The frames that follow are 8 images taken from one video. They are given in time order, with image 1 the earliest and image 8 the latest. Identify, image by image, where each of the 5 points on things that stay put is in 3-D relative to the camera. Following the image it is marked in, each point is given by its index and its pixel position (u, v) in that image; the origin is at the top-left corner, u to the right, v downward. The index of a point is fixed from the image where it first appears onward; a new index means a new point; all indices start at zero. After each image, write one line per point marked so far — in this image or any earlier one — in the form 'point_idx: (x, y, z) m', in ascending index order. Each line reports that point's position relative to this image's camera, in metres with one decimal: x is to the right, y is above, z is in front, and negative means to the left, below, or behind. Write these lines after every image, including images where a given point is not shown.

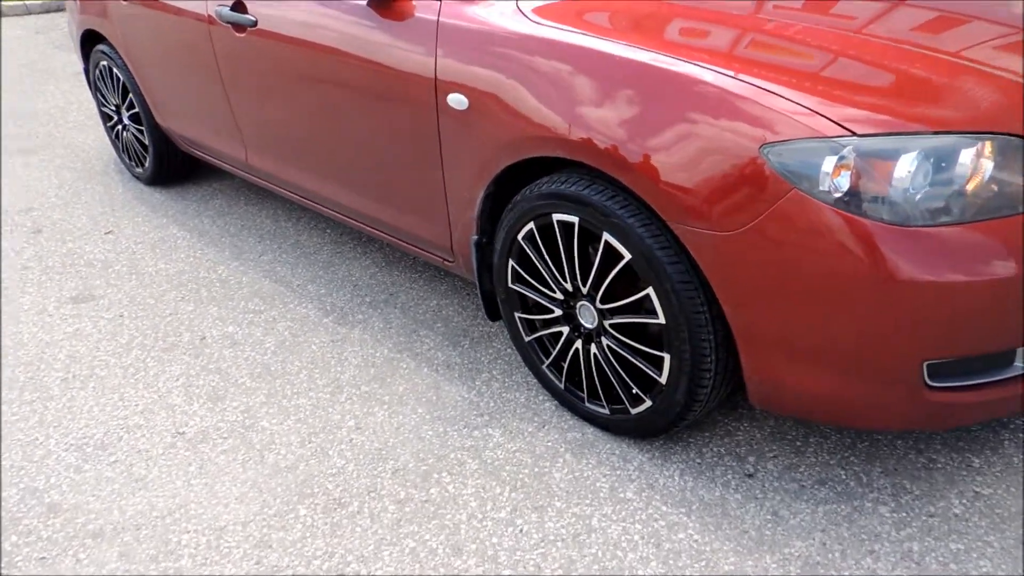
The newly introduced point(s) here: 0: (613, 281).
0: (+0.4, 0.0, +3.0) m
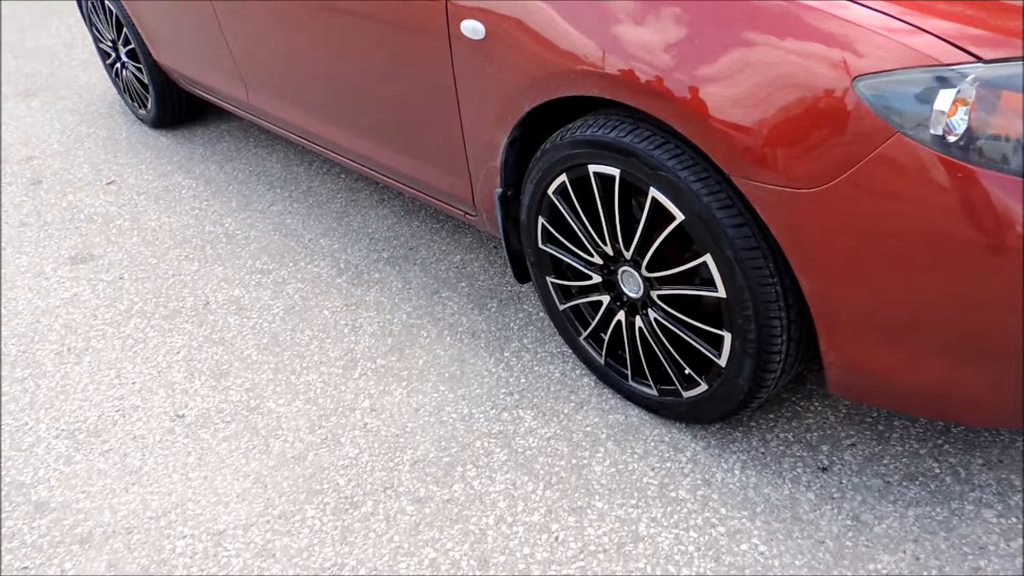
0: (+0.4, +0.1, +2.5) m
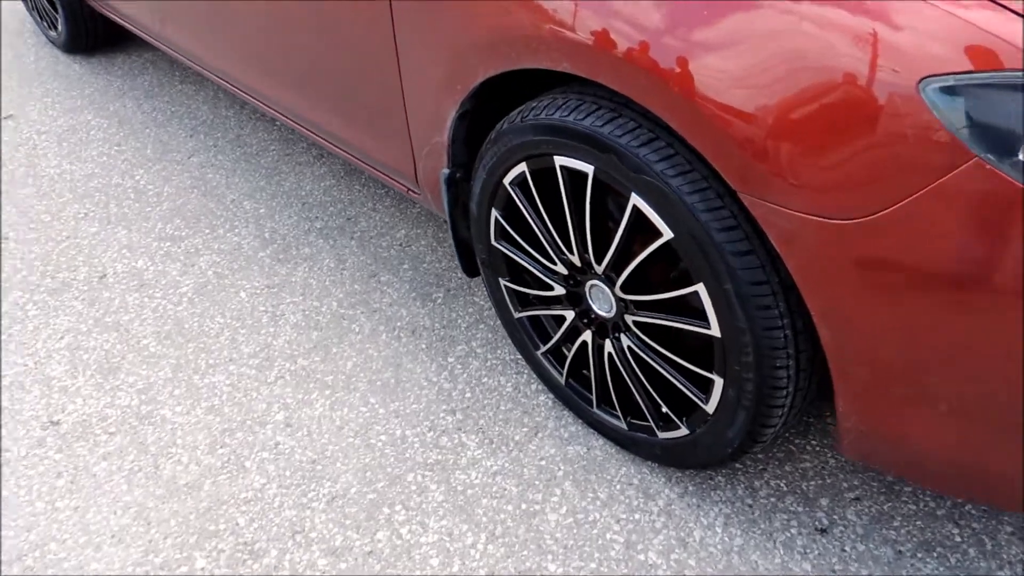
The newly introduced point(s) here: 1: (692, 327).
0: (+0.3, +0.1, +2.0) m
1: (+0.4, -0.1, +2.0) m
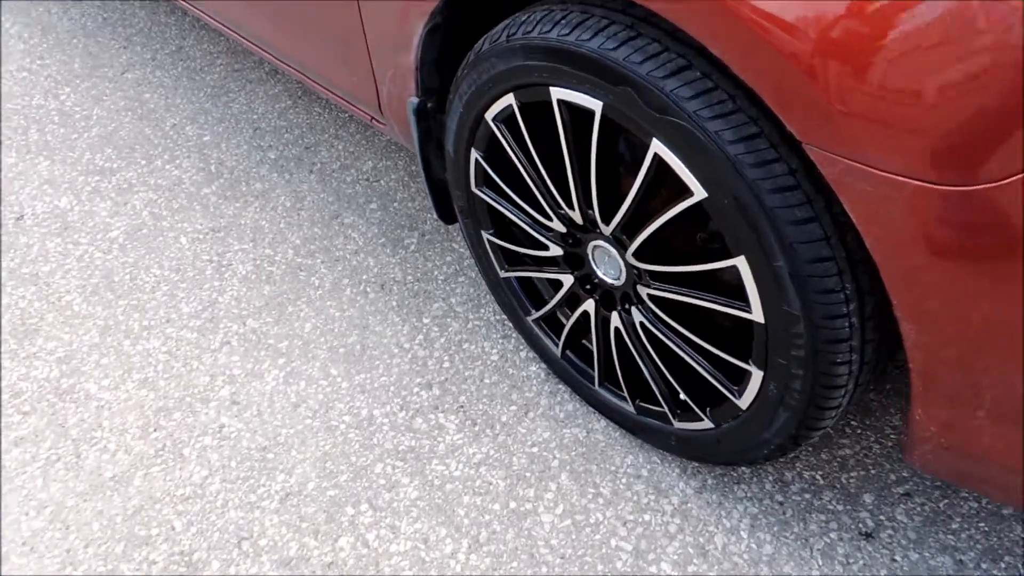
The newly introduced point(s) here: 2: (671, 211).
0: (+0.3, +0.1, +1.6) m
1: (+0.4, 0.0, +1.6) m
2: (+0.3, +0.1, +1.6) m
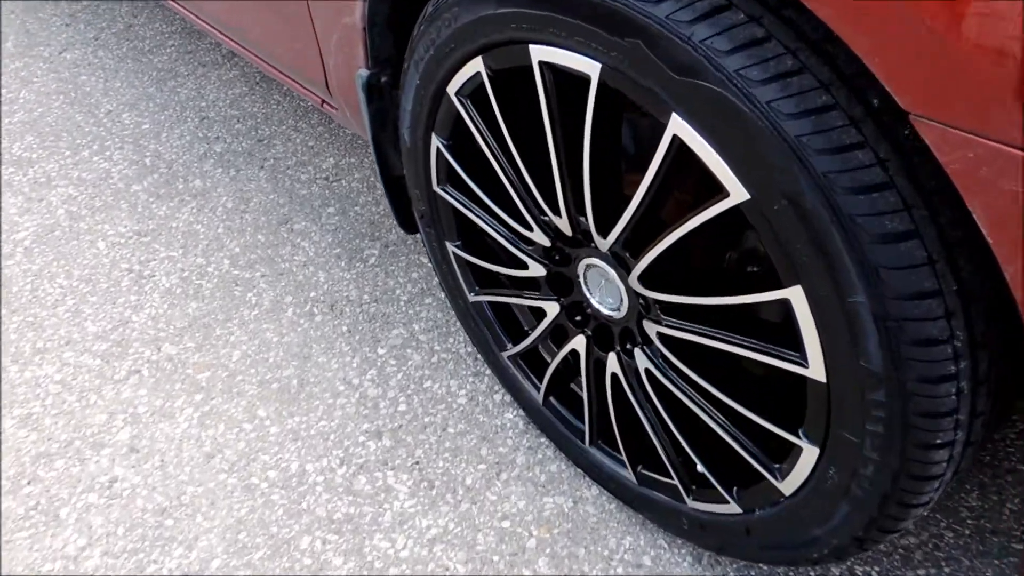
0: (+0.2, +0.1, +1.2) m
1: (+0.3, -0.1, +1.1) m
2: (+0.2, +0.1, +1.1) m
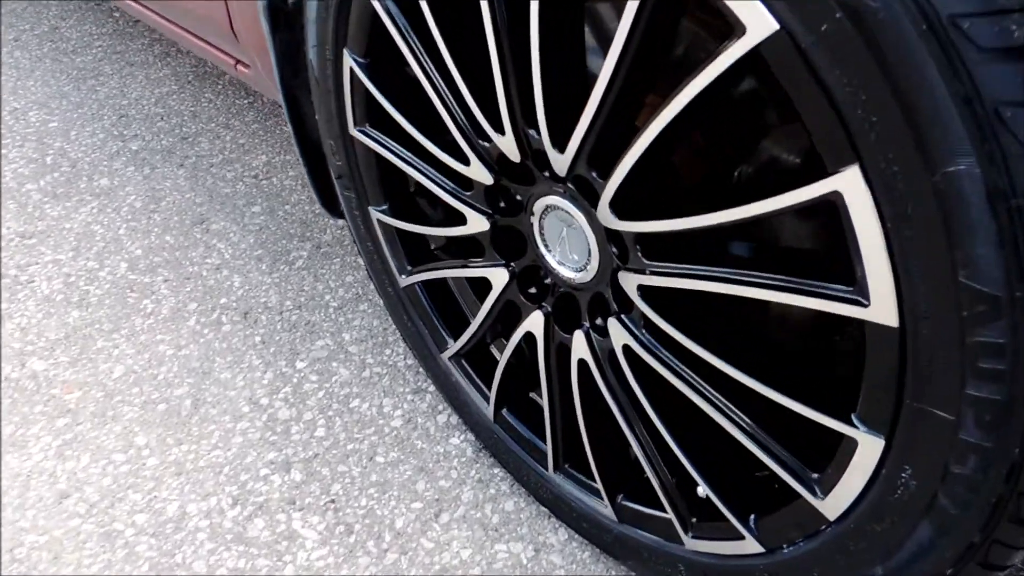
0: (+0.1, +0.1, +0.8) m
1: (+0.3, 0.0, +0.7) m
2: (+0.2, +0.2, +0.7) m
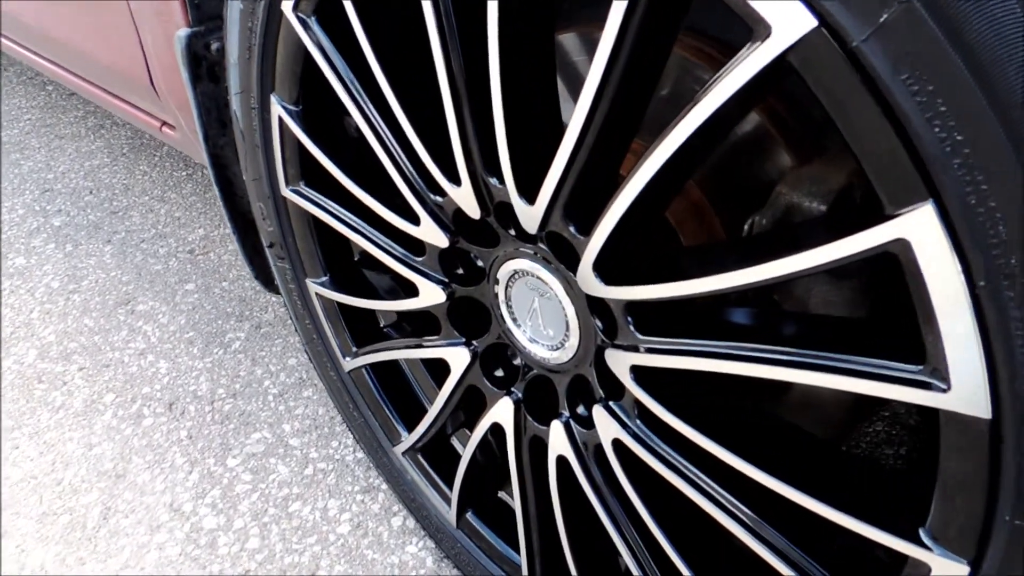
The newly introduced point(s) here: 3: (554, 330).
0: (+0.1, +0.1, +0.6) m
1: (+0.2, -0.1, +0.6) m
2: (+0.1, +0.1, +0.6) m
3: (0.0, 0.0, +0.8) m
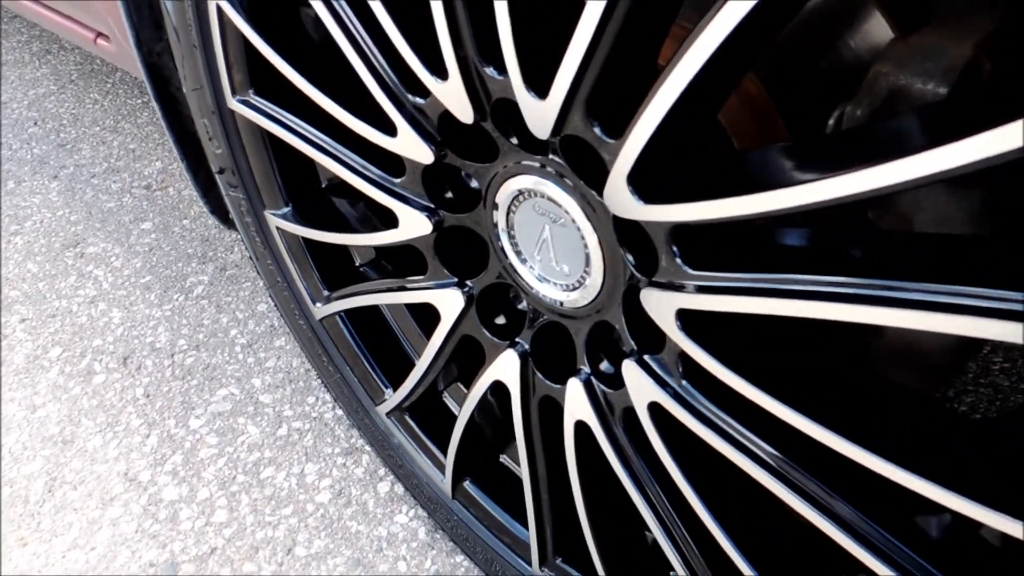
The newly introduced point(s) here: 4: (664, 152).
0: (+0.1, +0.1, +0.5) m
1: (+0.2, 0.0, +0.4) m
2: (+0.1, +0.2, +0.4) m
3: (0.0, 0.0, +0.6) m
4: (+0.1, +0.1, +0.5) m
